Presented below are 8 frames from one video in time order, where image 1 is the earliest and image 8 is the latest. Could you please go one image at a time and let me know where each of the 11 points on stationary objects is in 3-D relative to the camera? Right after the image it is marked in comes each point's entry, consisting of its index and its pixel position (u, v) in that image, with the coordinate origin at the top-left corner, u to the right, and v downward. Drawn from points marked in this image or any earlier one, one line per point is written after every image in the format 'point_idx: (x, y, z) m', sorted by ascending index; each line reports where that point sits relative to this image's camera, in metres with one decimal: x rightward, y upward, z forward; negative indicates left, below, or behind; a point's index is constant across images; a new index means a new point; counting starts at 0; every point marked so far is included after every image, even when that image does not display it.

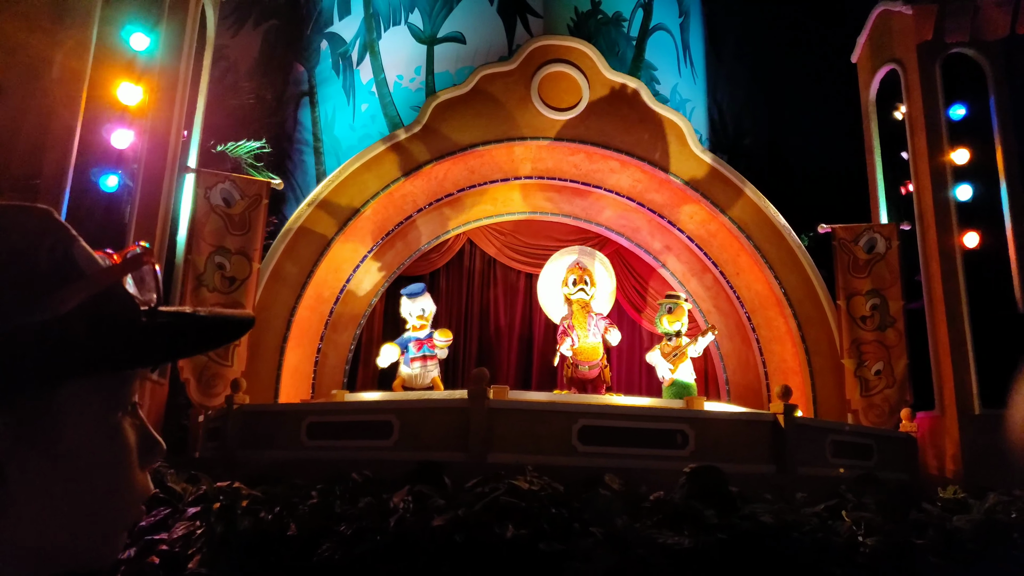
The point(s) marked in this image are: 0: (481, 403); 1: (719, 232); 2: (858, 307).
0: (-0.2, -0.7, +4.5) m
1: (+2.1, +0.5, +7.8) m
2: (+3.3, -0.2, +7.3) m
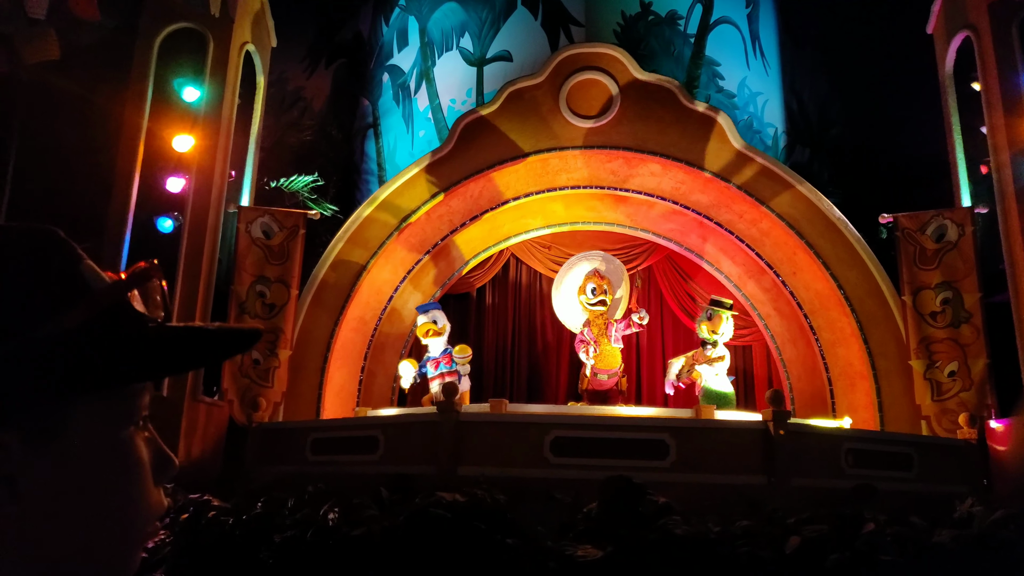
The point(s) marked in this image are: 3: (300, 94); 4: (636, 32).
0: (-0.4, -0.8, +4.5) m
1: (+2.5, +0.5, +7.3) m
2: (+3.5, -0.1, +6.5) m
3: (-3.0, +2.8, +11.1) m
4: (+1.4, +3.7, +11.2) m
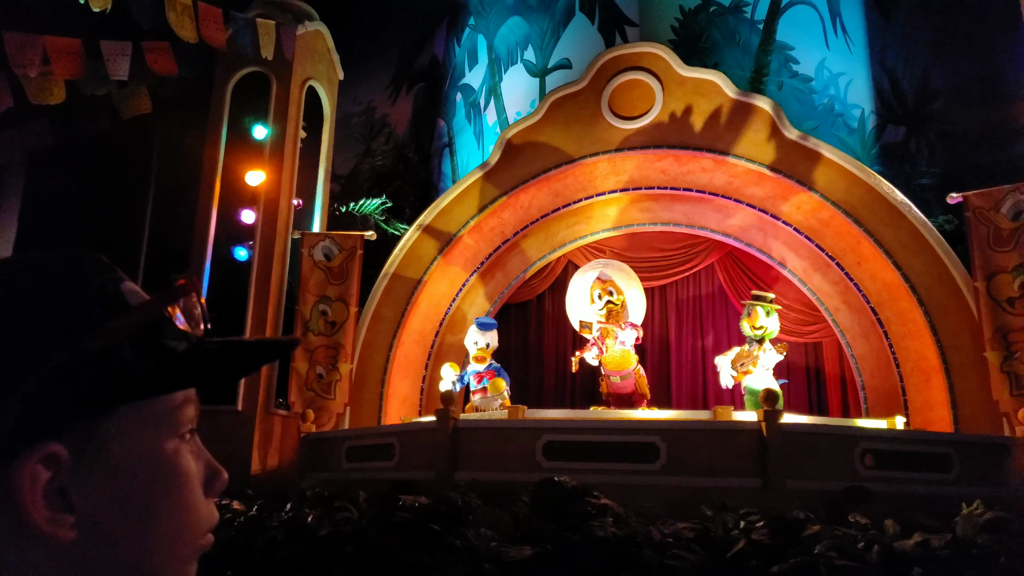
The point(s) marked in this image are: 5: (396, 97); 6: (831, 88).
0: (-0.4, -0.8, +4.7) m
1: (+2.9, +0.6, +6.9) m
2: (+3.8, 0.0, +5.9) m
3: (-1.9, +2.6, +11.7) m
4: (+2.4, +3.7, +10.9) m
5: (-1.8, +2.9, +11.8) m
6: (+4.4, +2.8, +10.8) m
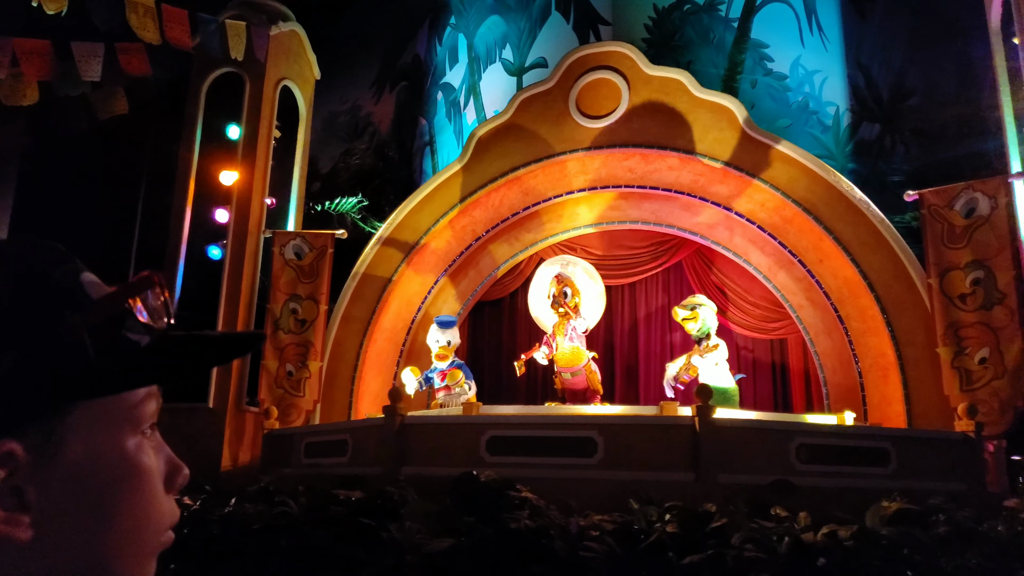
0: (-0.7, -0.8, +4.8) m
1: (+2.5, +0.6, +6.9) m
2: (+3.4, 0.0, +6.0) m
3: (-2.2, +2.6, +11.8) m
4: (+2.1, +3.8, +11.0) m
5: (-2.0, +3.0, +11.9) m
6: (+4.1, +2.9, +10.8) m
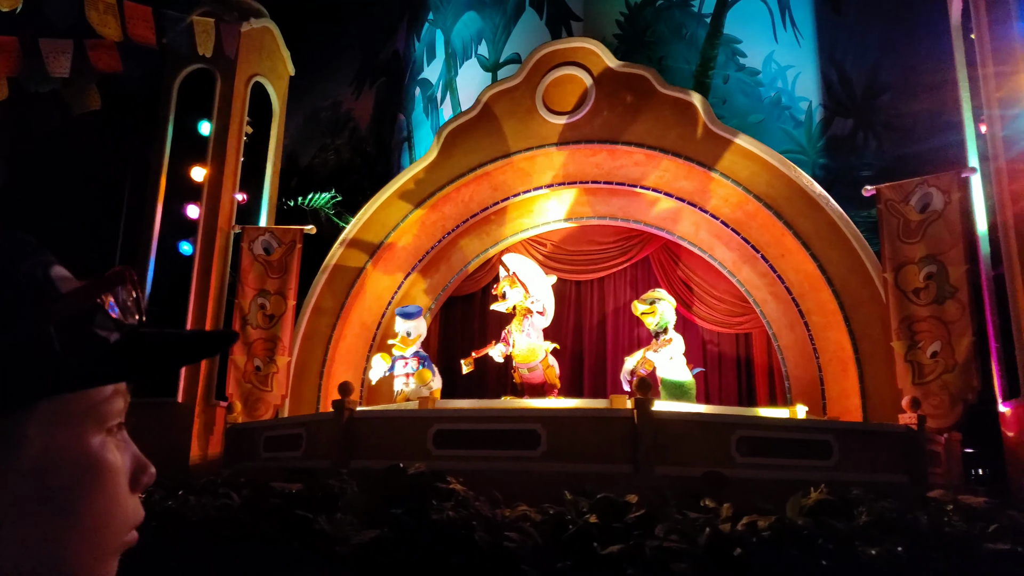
0: (-1.1, -0.8, +4.8) m
1: (+2.2, +0.7, +7.0) m
2: (+3.1, +0.1, +6.0) m
3: (-2.5, +2.7, +11.8) m
4: (+1.8, +3.9, +11.0) m
5: (-2.4, +3.0, +11.9) m
6: (+3.7, +2.9, +10.8) m
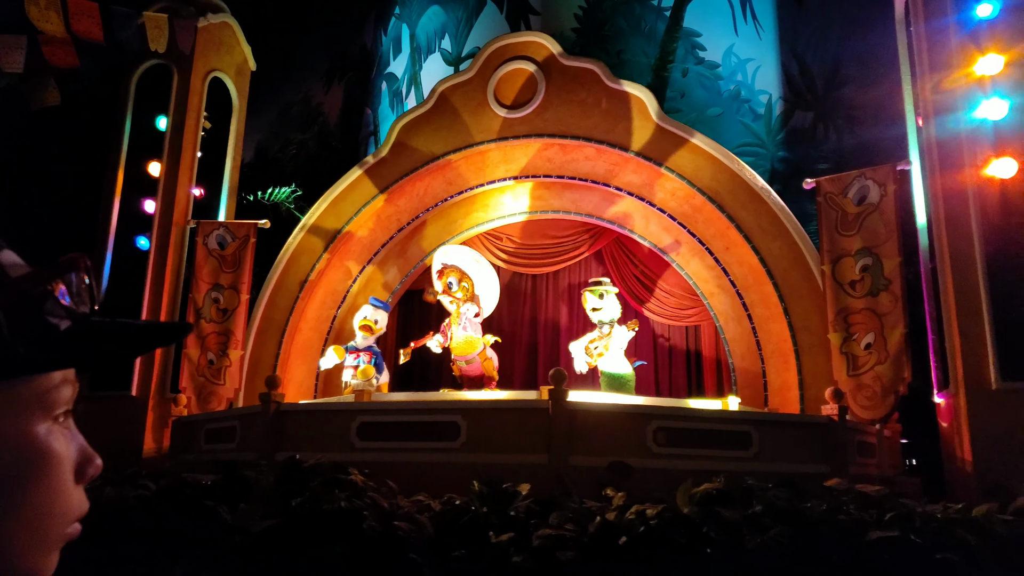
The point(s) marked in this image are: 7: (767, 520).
0: (-1.5, -0.7, +4.9) m
1: (+1.7, +0.8, +7.0) m
2: (+2.6, +0.1, +6.1) m
3: (-3.0, +2.8, +11.9) m
4: (+1.3, +4.0, +11.0) m
5: (-2.9, +3.1, +11.9) m
6: (+3.3, +3.0, +10.8) m
7: (+1.2, -1.1, +3.5) m
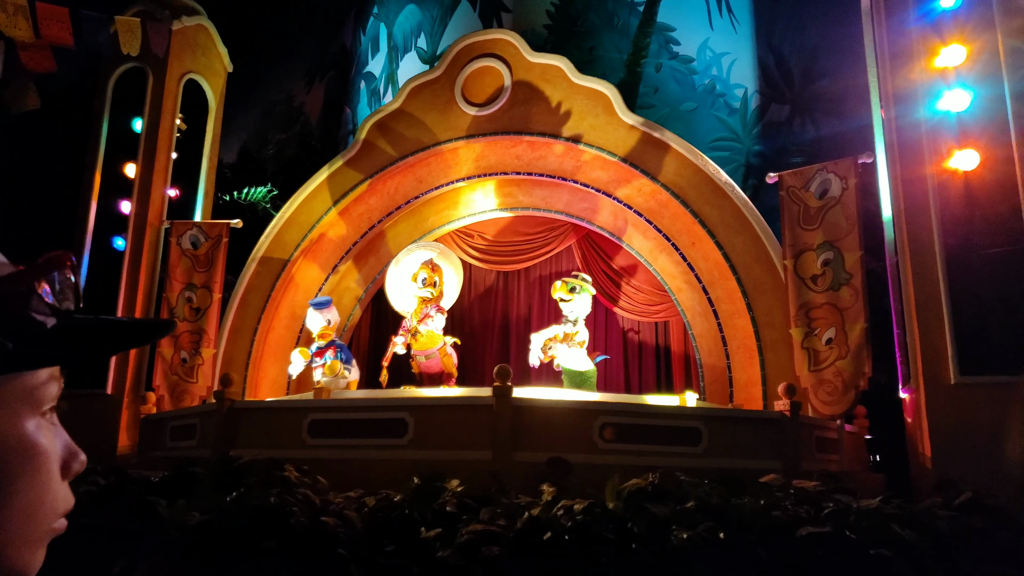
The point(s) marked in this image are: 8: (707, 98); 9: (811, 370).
0: (-1.8, -0.7, +4.9) m
1: (+1.4, +0.8, +7.0) m
2: (+2.3, +0.2, +6.1) m
3: (-3.3, +2.8, +11.9) m
4: (+1.0, +4.0, +11.0) m
5: (-3.1, +3.2, +12.0) m
6: (+3.0, +3.1, +10.8) m
7: (+0.8, -1.0, +3.5) m
8: (+2.9, +2.7, +10.8) m
9: (+2.3, -0.6, +5.9) m
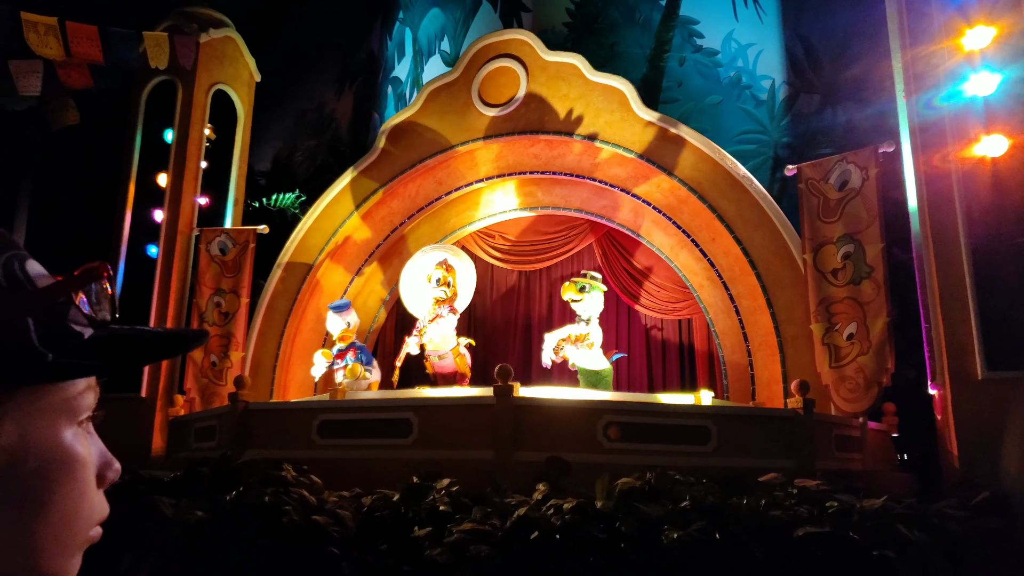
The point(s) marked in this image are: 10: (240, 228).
0: (-1.8, -0.8, +5.0) m
1: (+1.6, +0.8, +6.9) m
2: (+2.4, +0.2, +5.9) m
3: (-2.8, +2.7, +12.1) m
4: (+1.4, +4.0, +11.0) m
5: (-2.7, +3.1, +12.2) m
6: (+3.3, +3.2, +10.6) m
7: (+0.8, -1.0, +3.5) m
8: (+3.2, +2.7, +10.6) m
9: (+2.4, -0.6, +5.7) m
10: (-2.8, +0.6, +7.9) m
